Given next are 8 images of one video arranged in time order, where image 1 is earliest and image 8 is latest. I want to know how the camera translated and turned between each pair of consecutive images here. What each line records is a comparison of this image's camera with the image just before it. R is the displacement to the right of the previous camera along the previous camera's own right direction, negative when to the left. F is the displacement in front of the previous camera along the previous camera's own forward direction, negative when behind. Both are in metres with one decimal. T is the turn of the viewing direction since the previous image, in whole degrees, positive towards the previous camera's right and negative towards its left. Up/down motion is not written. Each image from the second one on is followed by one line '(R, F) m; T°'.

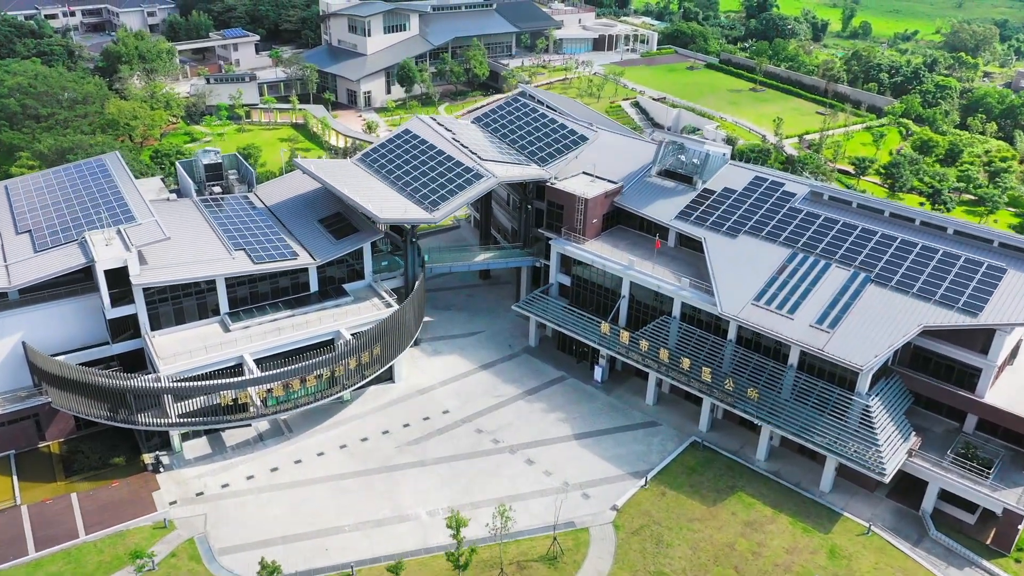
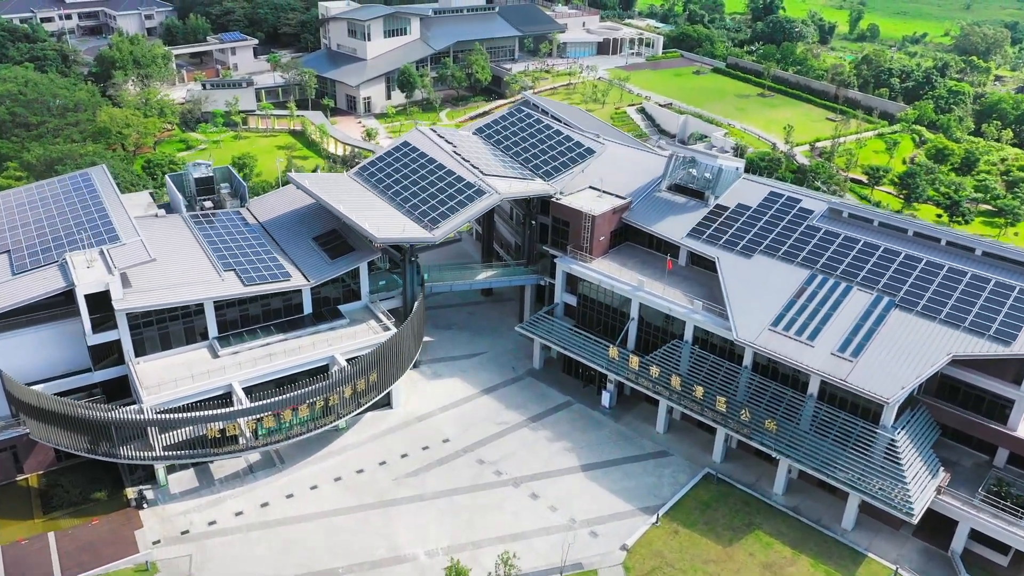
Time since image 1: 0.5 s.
(-0.1, +2.4) m; 0°
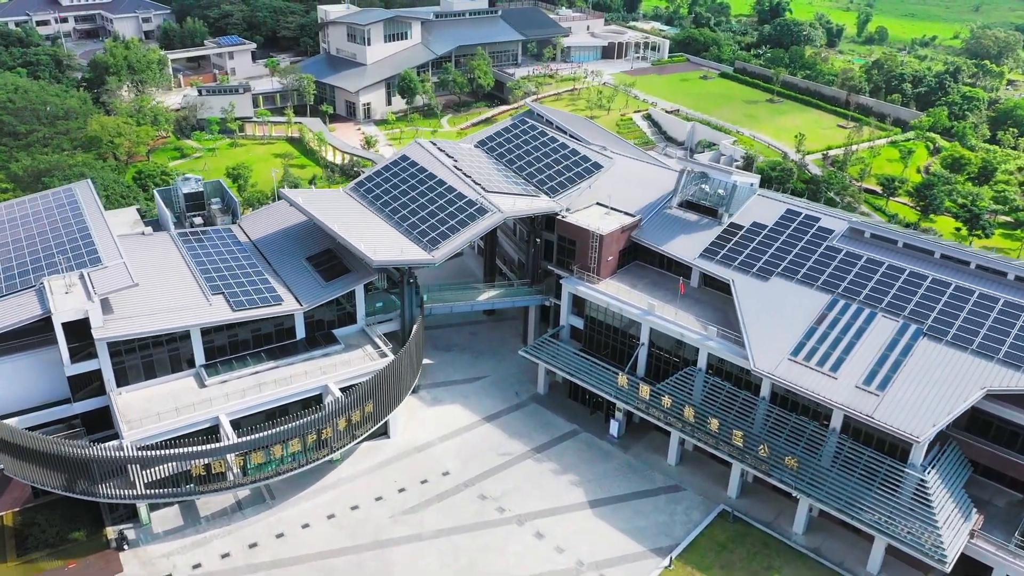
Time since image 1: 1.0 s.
(-0.1, +2.5) m; 0°
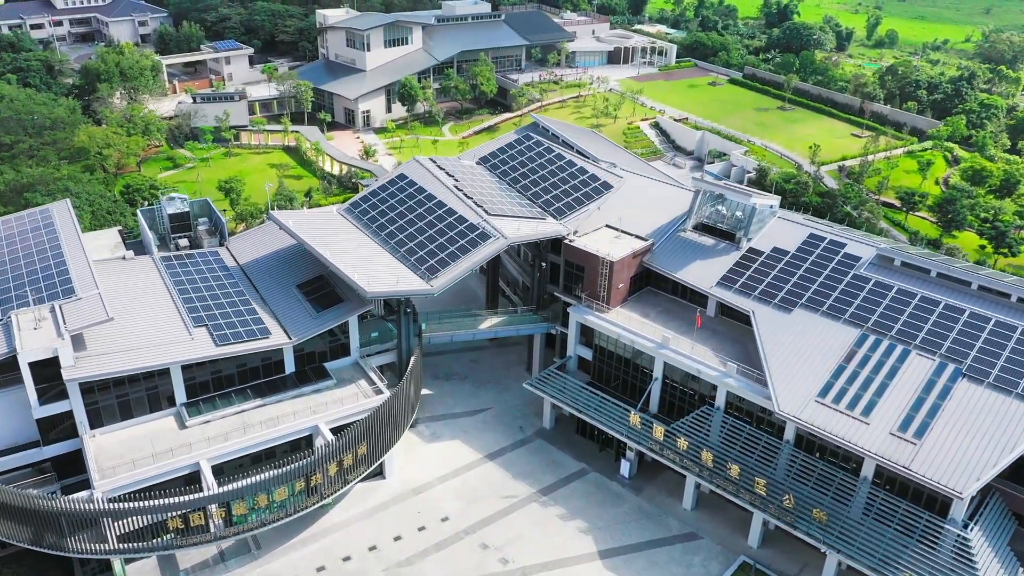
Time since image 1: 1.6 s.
(-0.1, +3.1) m; 0°
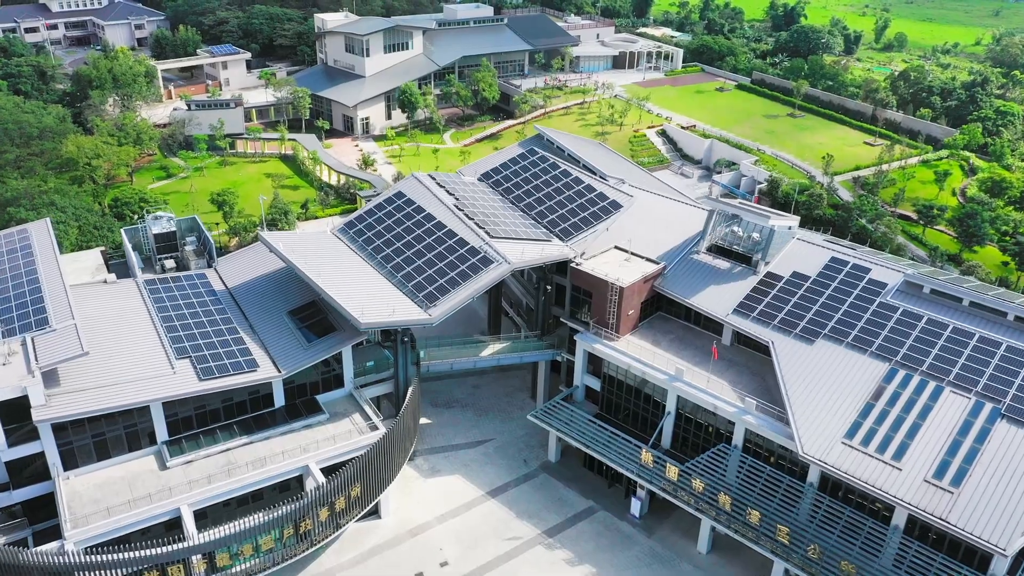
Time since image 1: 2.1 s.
(-0.1, +2.7) m; 0°
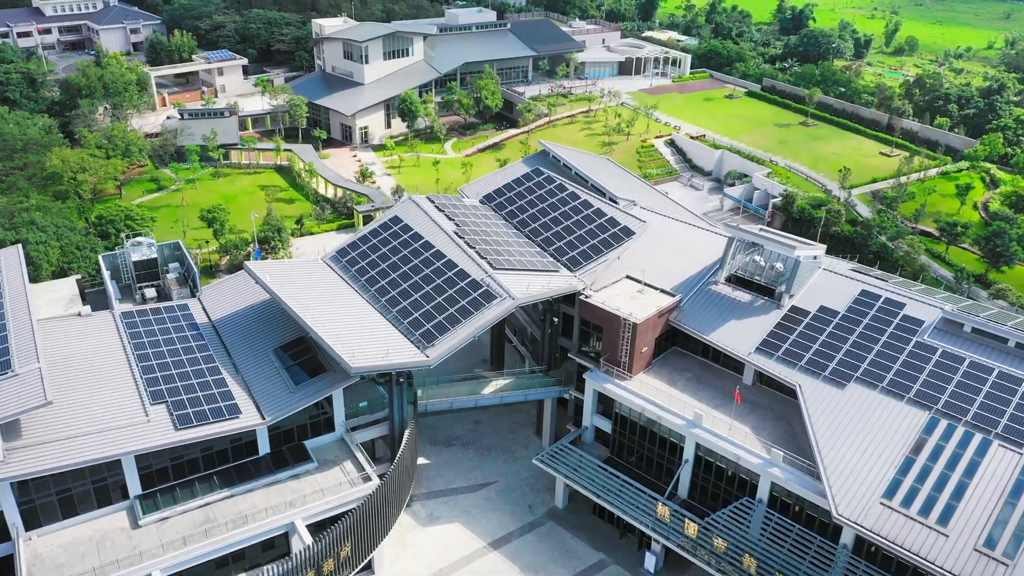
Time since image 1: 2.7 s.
(-0.1, +3.2) m; 0°
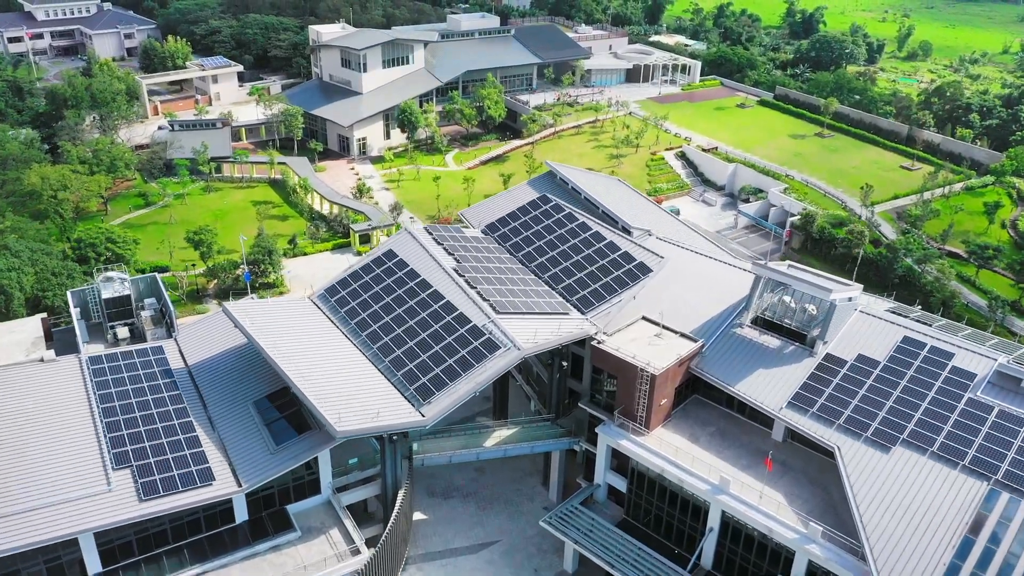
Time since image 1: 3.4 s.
(-0.1, +3.9) m; 0°
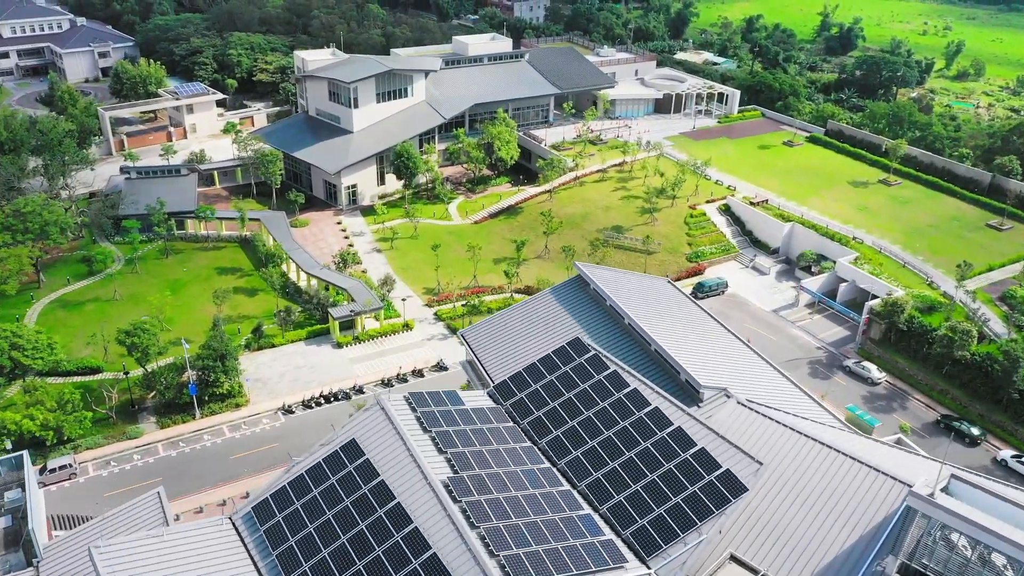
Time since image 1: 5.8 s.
(-0.5, +13.6) m; -1°
